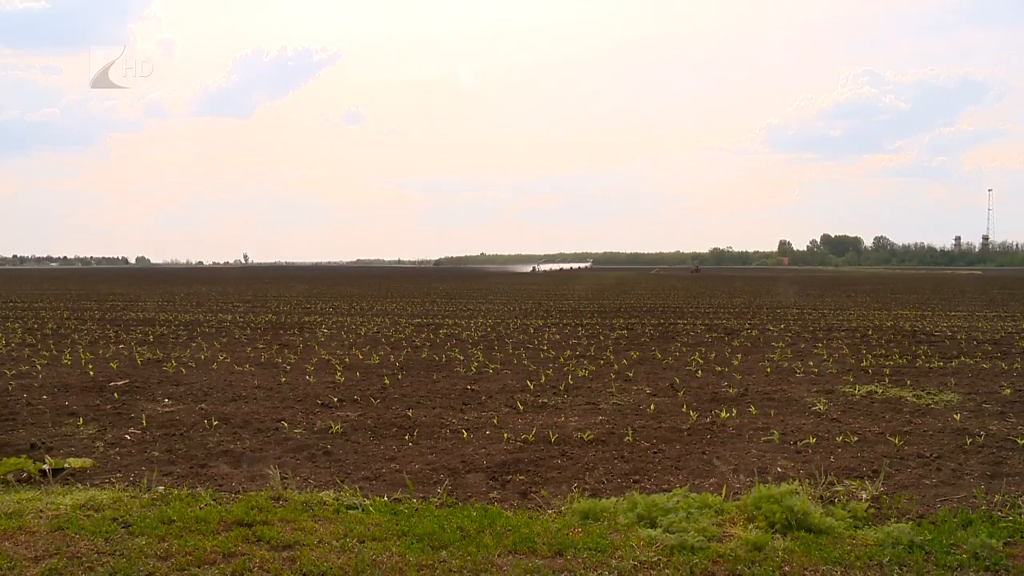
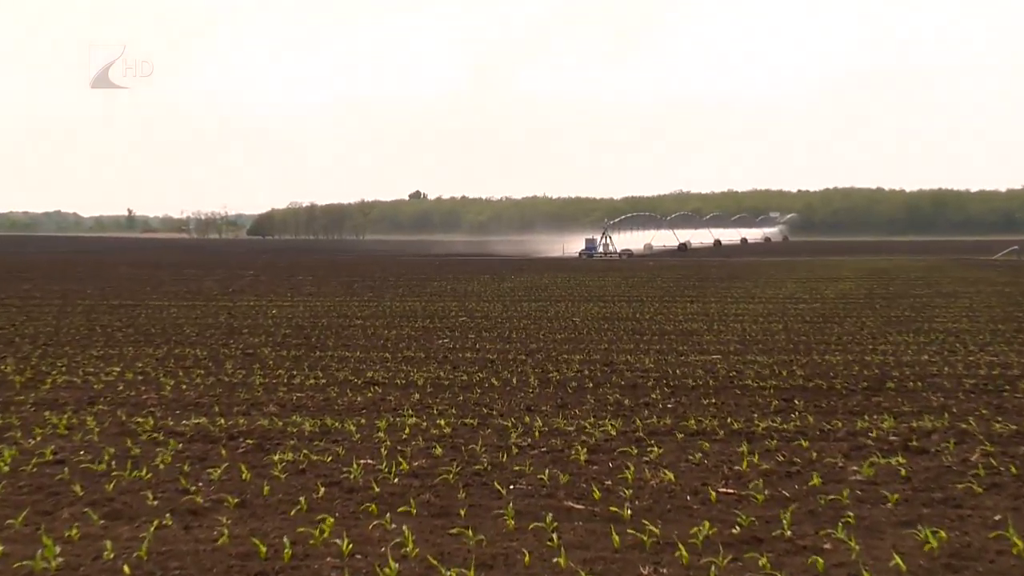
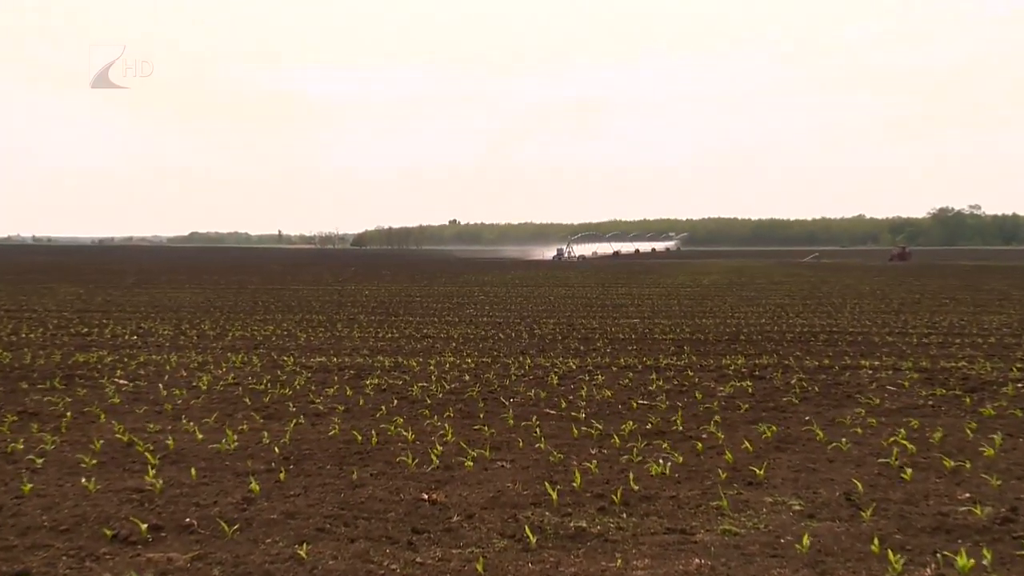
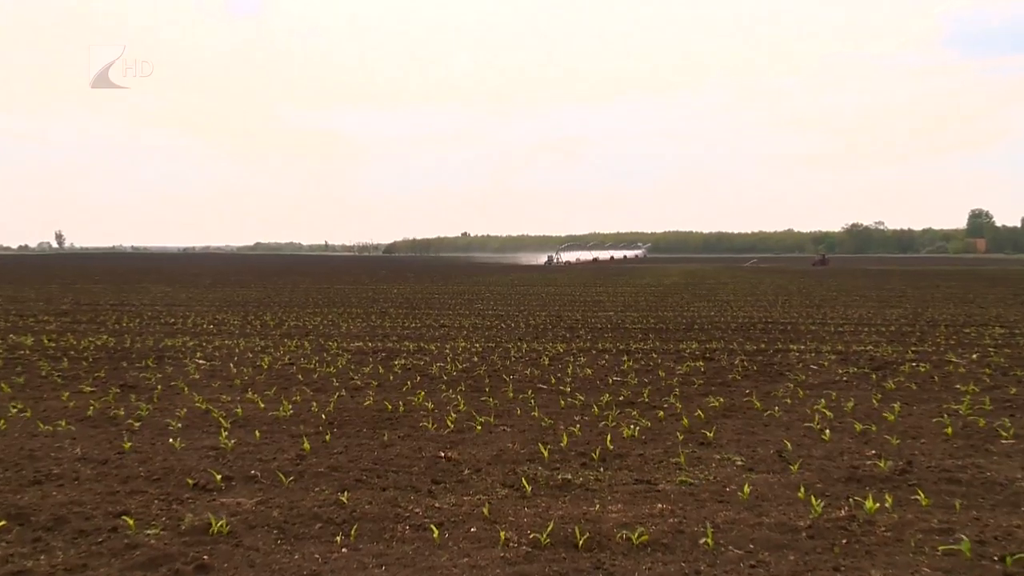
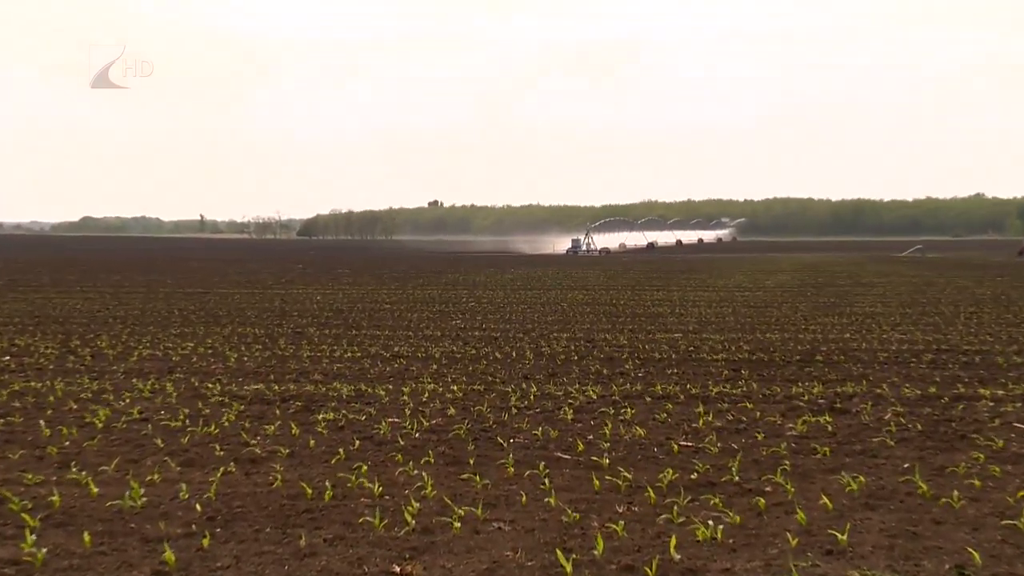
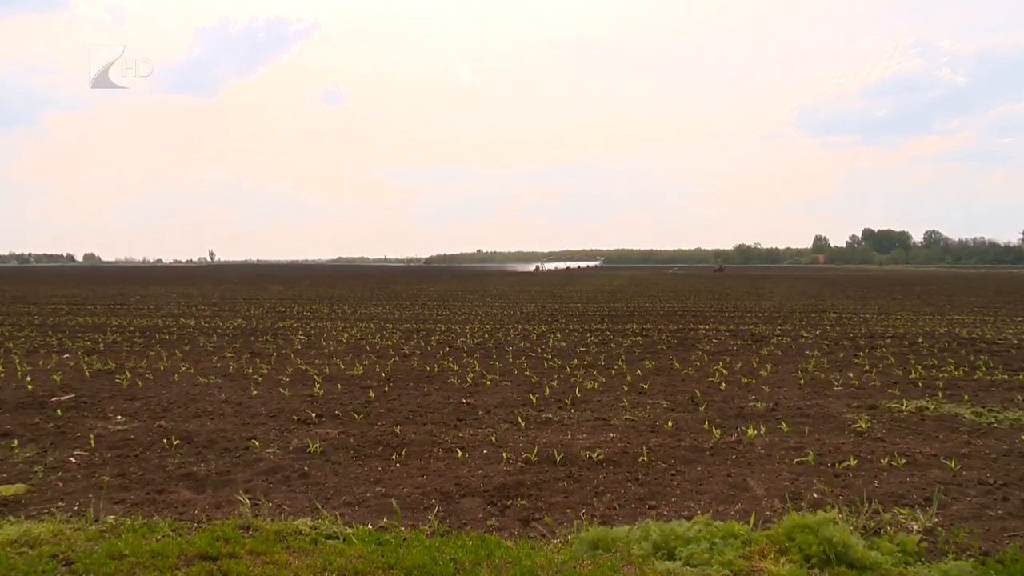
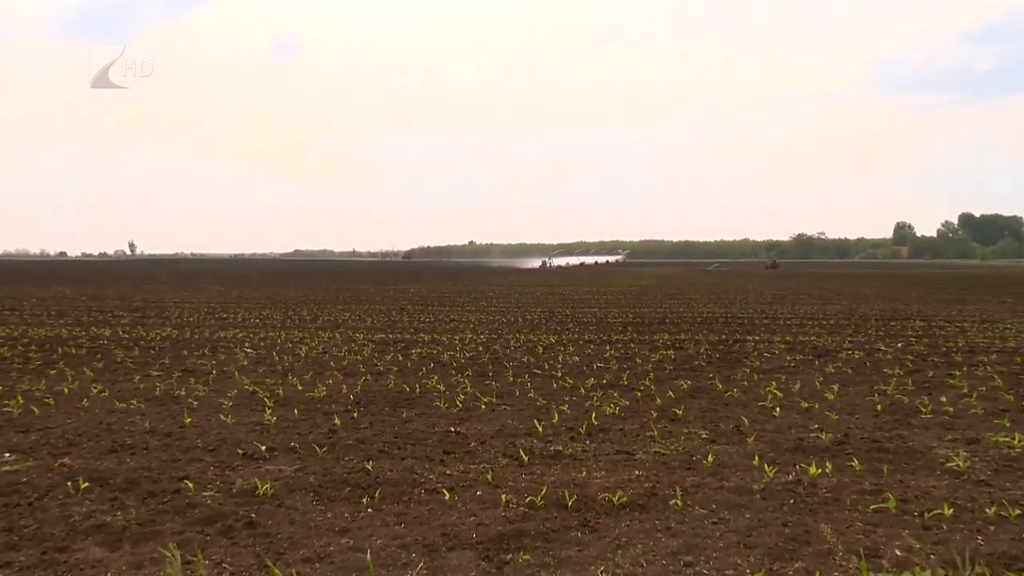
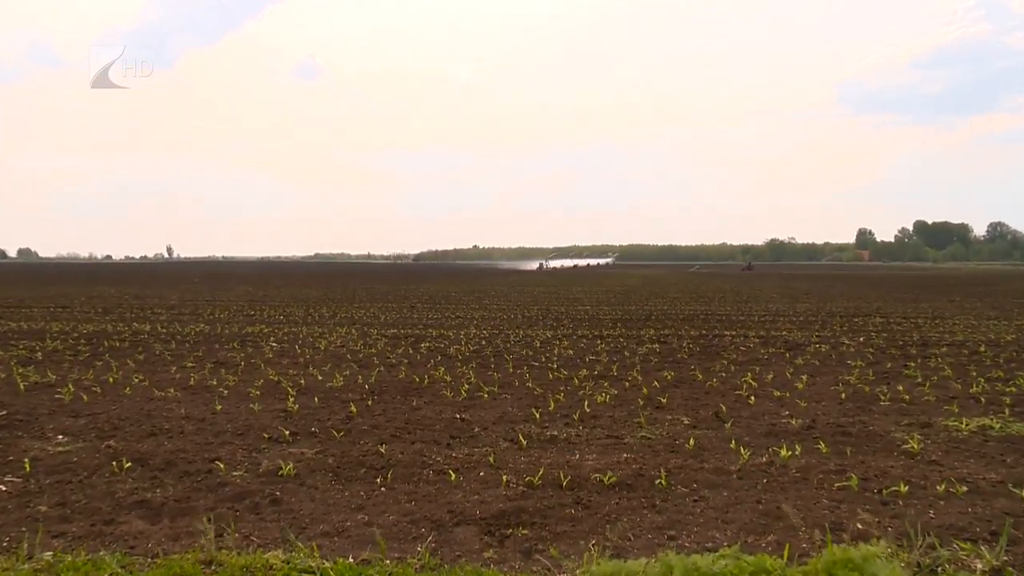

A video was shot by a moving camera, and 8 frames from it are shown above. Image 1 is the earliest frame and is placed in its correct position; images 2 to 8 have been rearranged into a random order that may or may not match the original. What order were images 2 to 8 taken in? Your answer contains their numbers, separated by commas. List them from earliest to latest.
6, 8, 7, 4, 3, 5, 2
